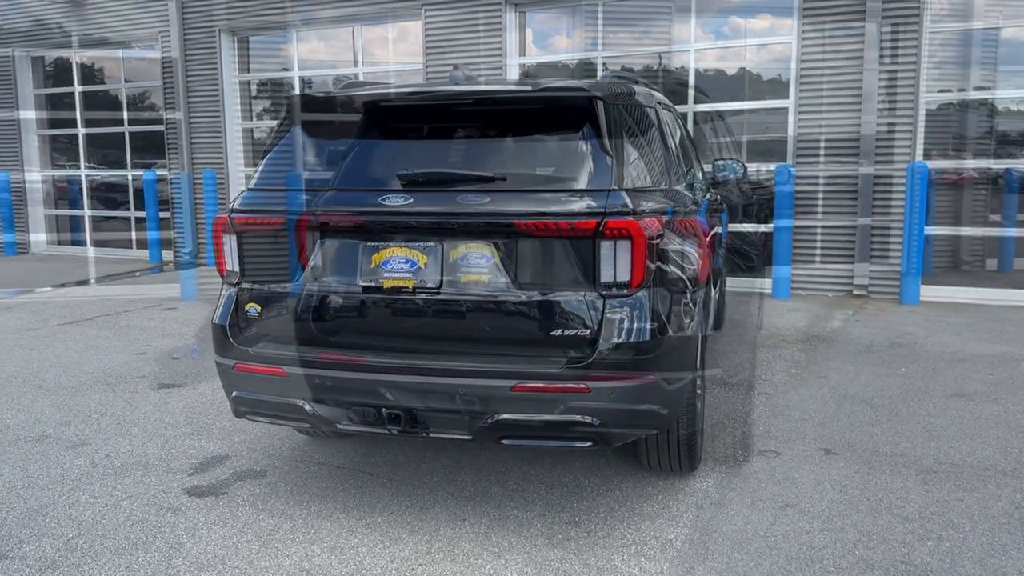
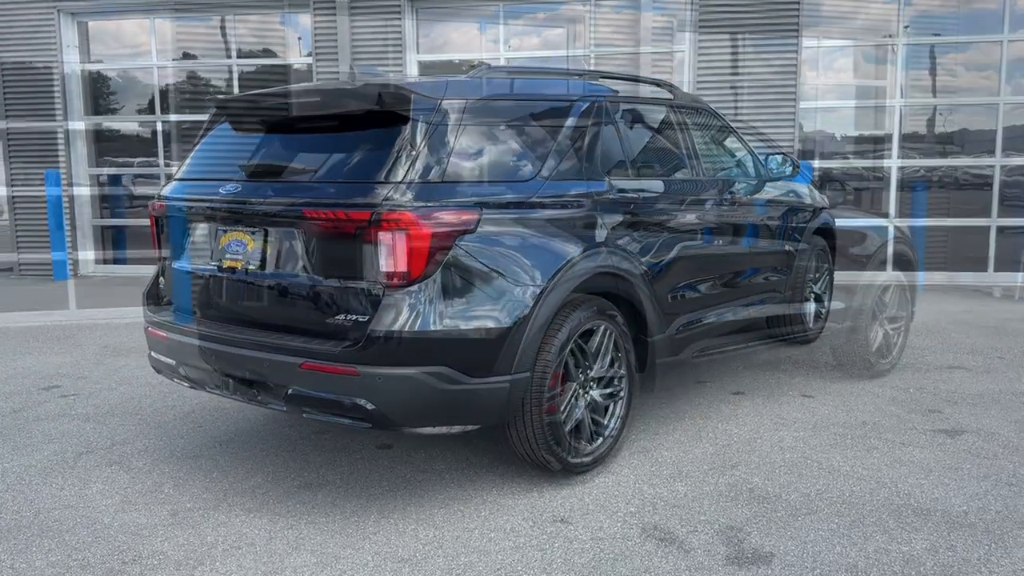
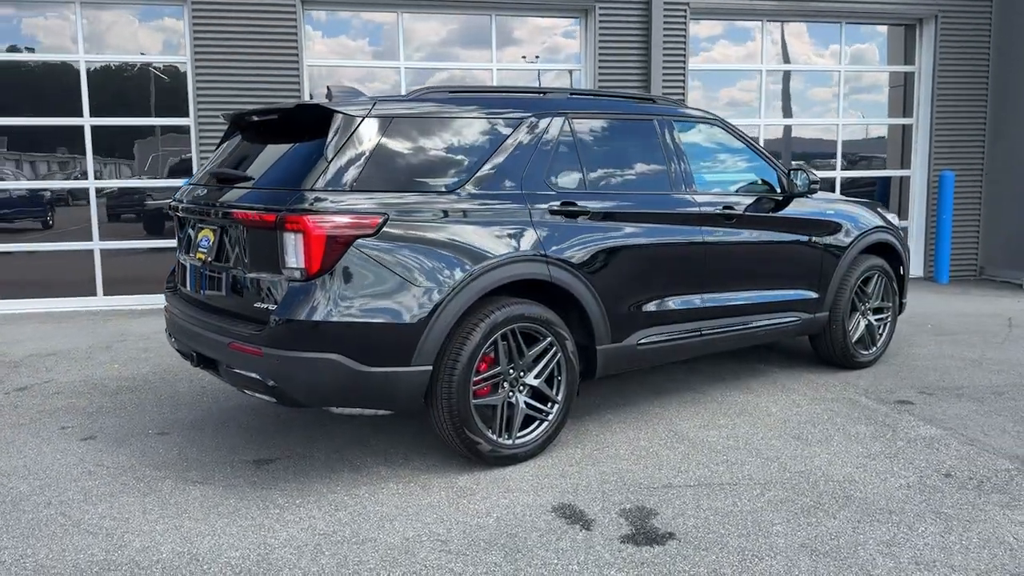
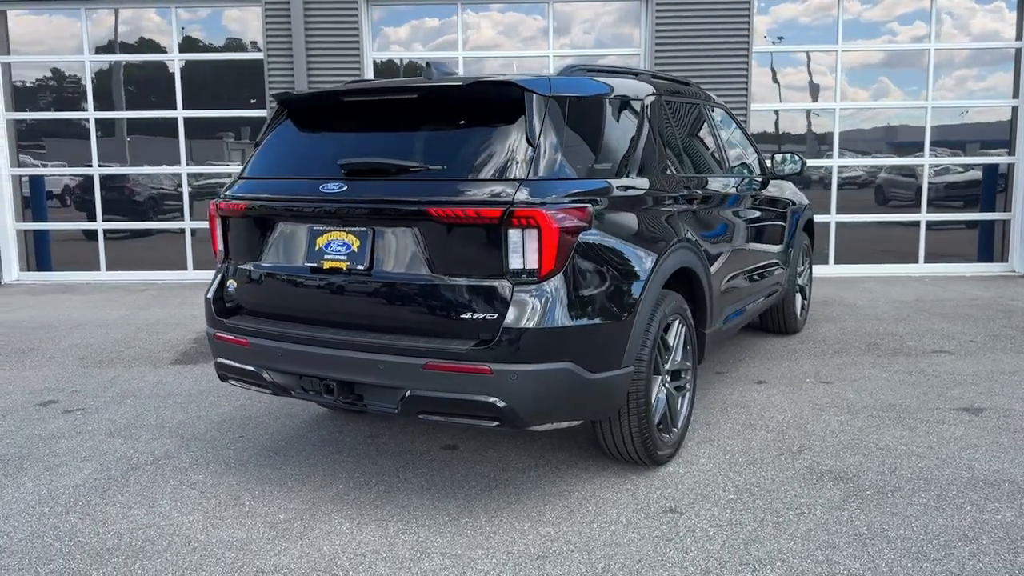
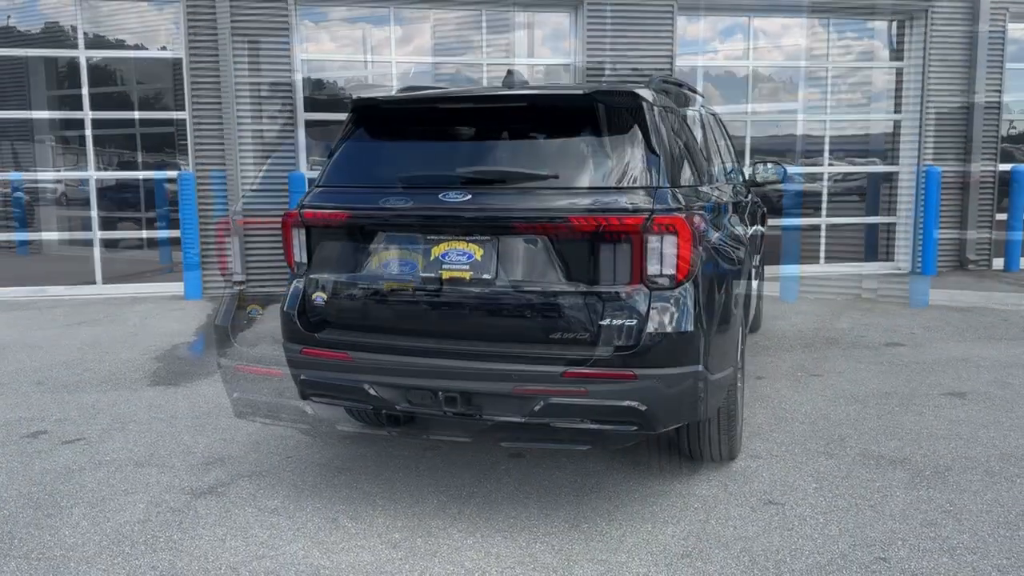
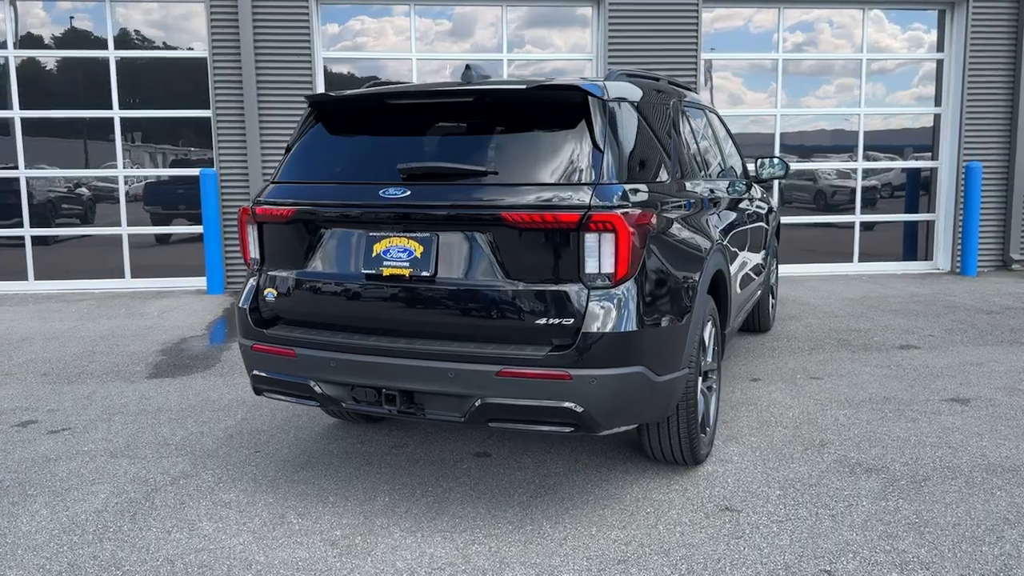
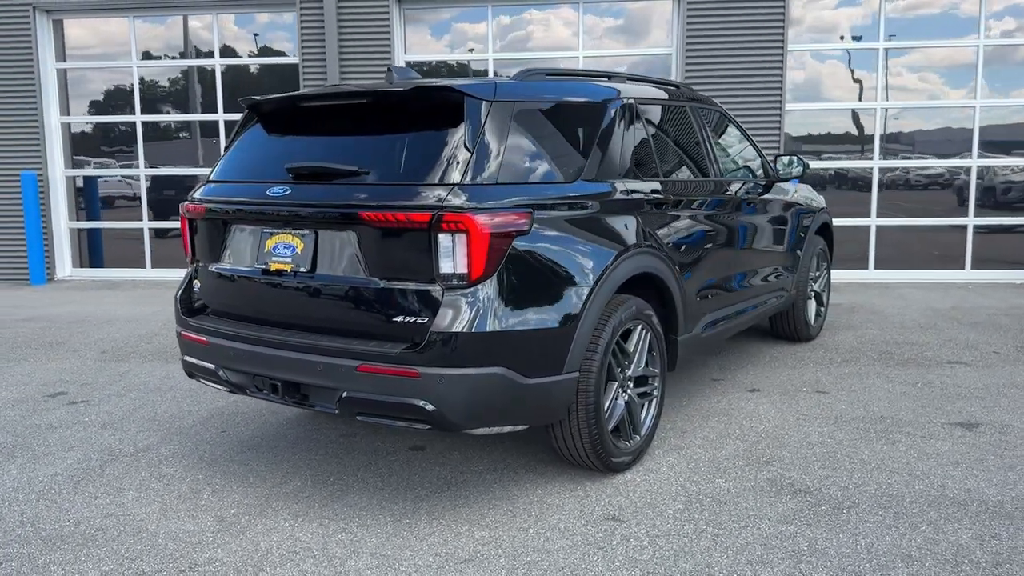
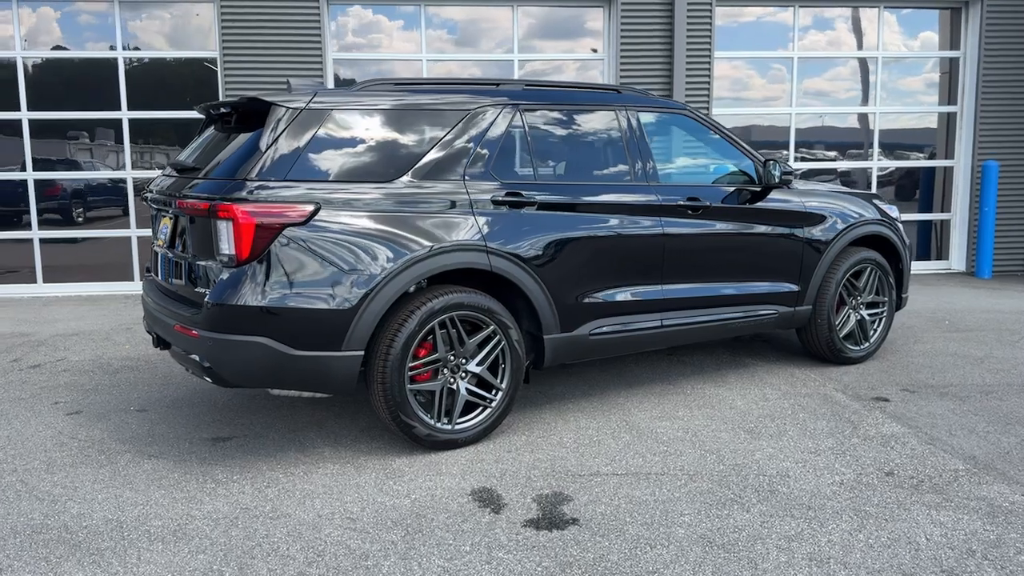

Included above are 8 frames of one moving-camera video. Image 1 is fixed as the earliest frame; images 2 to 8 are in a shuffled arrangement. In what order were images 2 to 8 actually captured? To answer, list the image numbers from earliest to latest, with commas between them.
5, 6, 4, 7, 2, 3, 8
